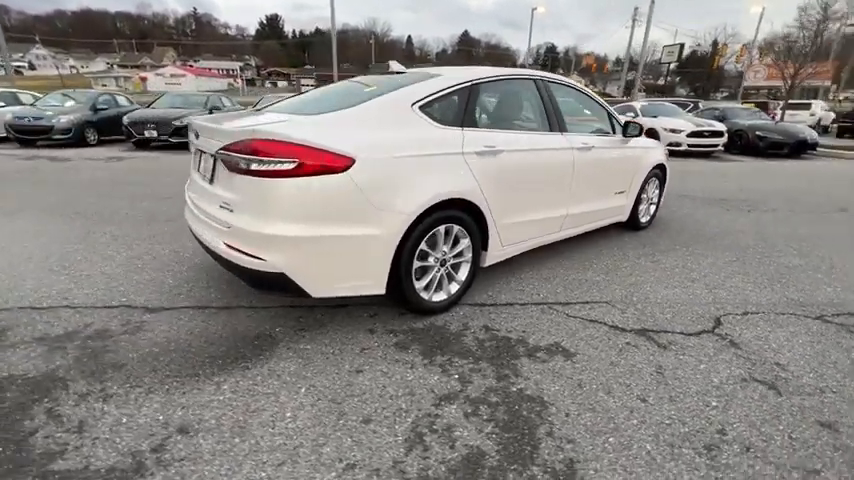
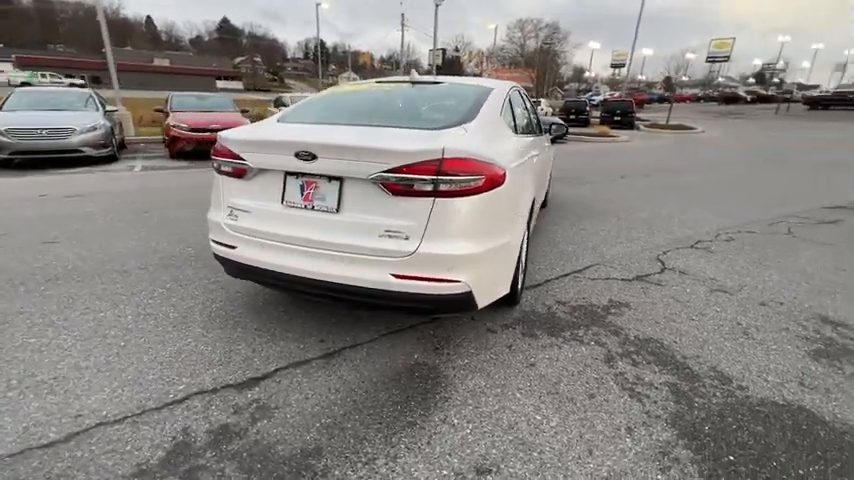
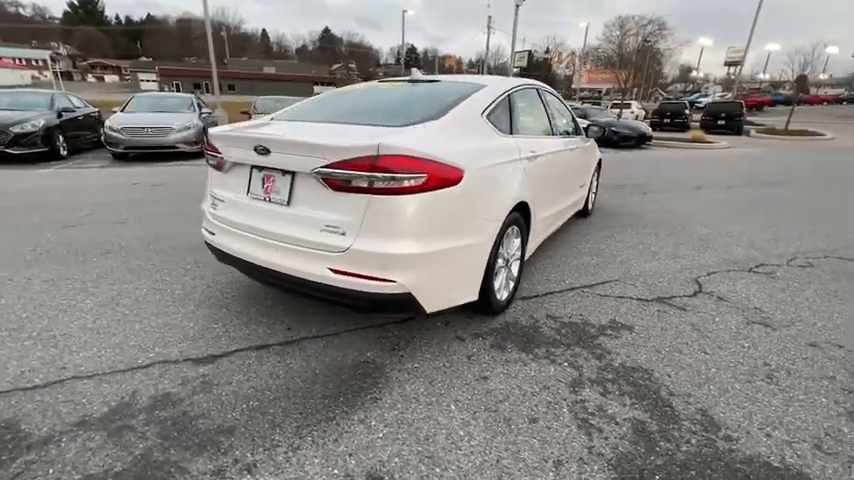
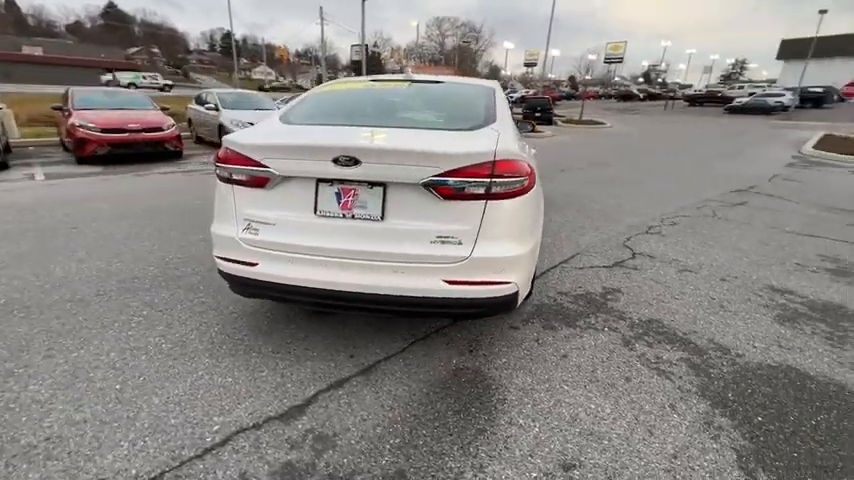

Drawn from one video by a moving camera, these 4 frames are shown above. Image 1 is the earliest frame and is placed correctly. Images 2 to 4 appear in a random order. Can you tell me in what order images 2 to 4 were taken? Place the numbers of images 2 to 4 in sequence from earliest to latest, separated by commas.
3, 2, 4
